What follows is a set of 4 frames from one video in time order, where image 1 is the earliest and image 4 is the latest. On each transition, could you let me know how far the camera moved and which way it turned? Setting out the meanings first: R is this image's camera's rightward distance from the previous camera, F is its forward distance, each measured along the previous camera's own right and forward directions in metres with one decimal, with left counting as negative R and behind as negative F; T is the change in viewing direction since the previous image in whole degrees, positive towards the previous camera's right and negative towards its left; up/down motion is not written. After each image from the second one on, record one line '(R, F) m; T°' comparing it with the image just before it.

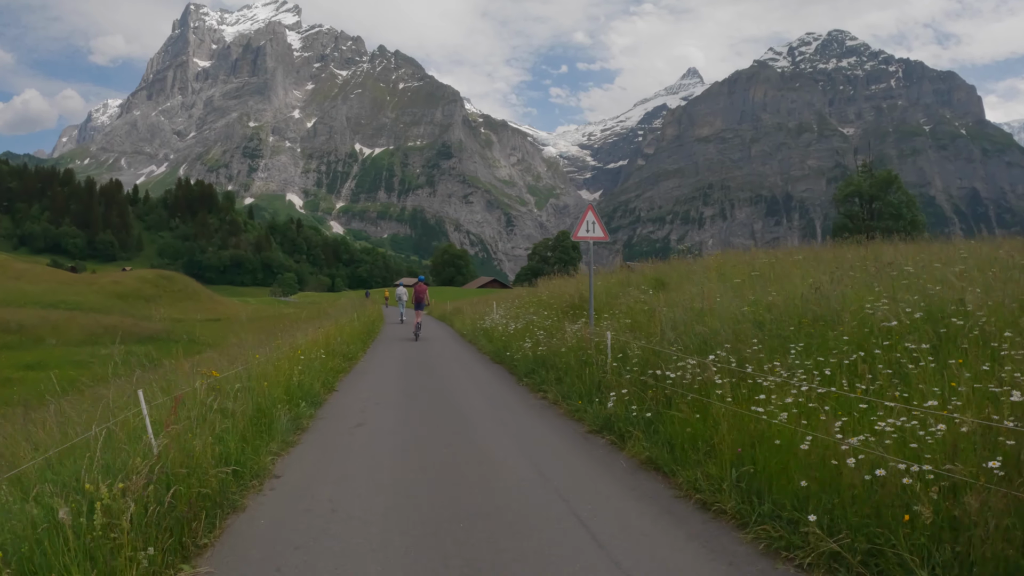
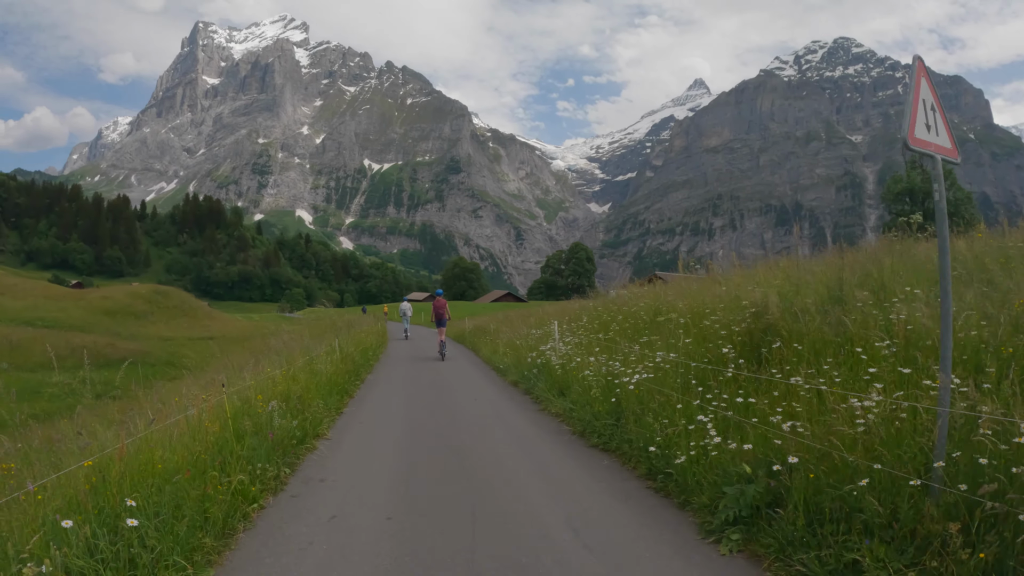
(-0.5, +3.0) m; -1°
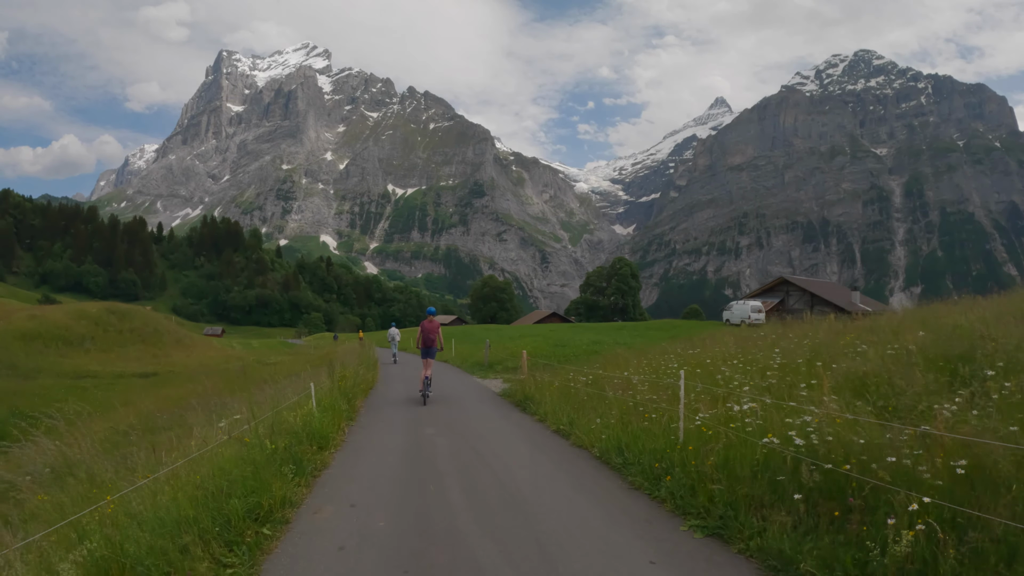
(-2.1, +9.3) m; -2°
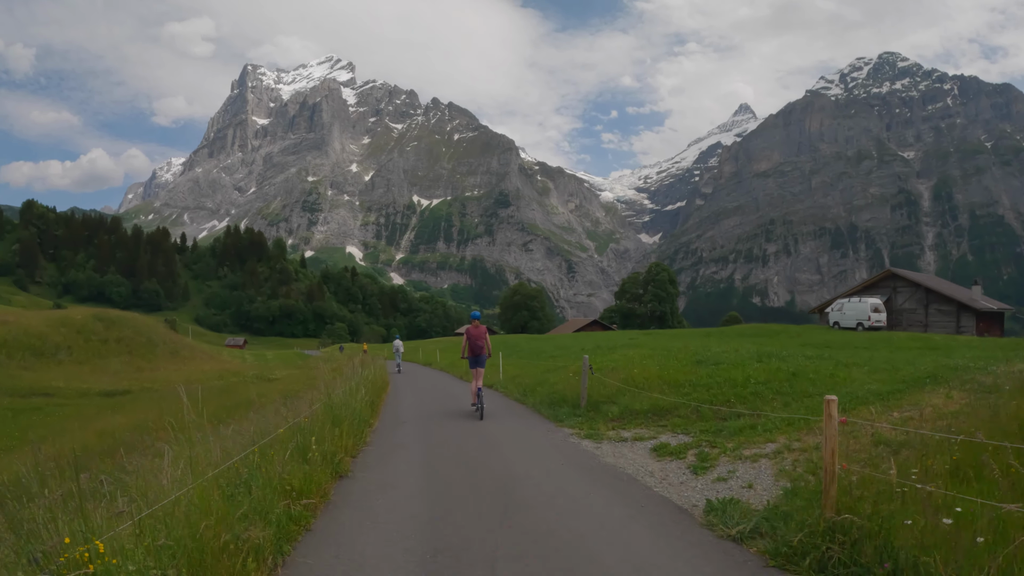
(-0.9, +4.1) m; -2°
